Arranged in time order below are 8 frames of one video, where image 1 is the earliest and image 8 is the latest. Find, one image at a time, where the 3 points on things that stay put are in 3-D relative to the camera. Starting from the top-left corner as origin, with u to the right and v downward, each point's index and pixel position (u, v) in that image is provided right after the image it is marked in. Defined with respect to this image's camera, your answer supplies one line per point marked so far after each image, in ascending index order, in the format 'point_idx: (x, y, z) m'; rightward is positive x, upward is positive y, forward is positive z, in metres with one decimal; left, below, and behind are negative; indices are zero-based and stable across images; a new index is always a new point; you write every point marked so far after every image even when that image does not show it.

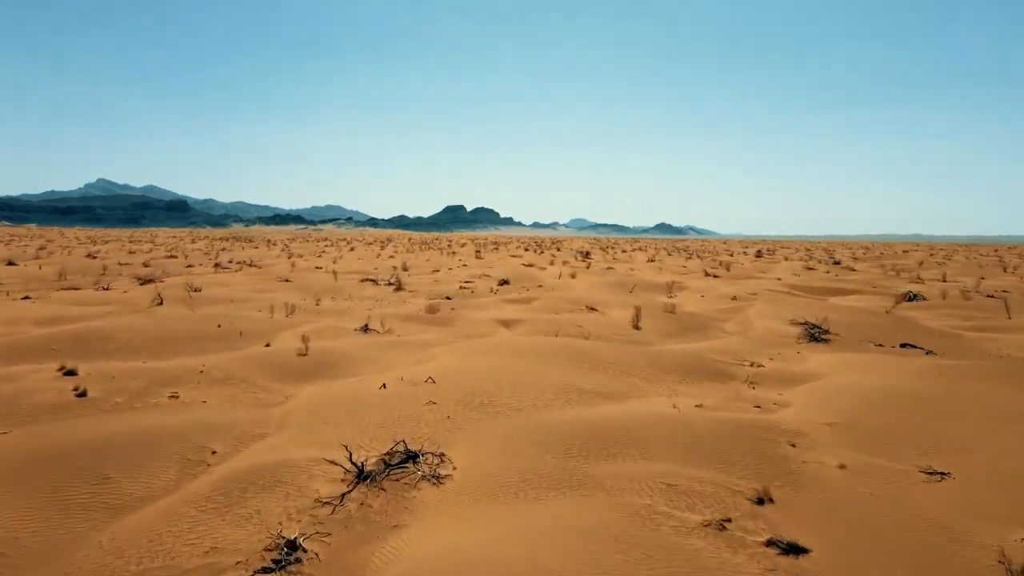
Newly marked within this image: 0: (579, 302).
0: (+0.8, -0.2, +13.3) m
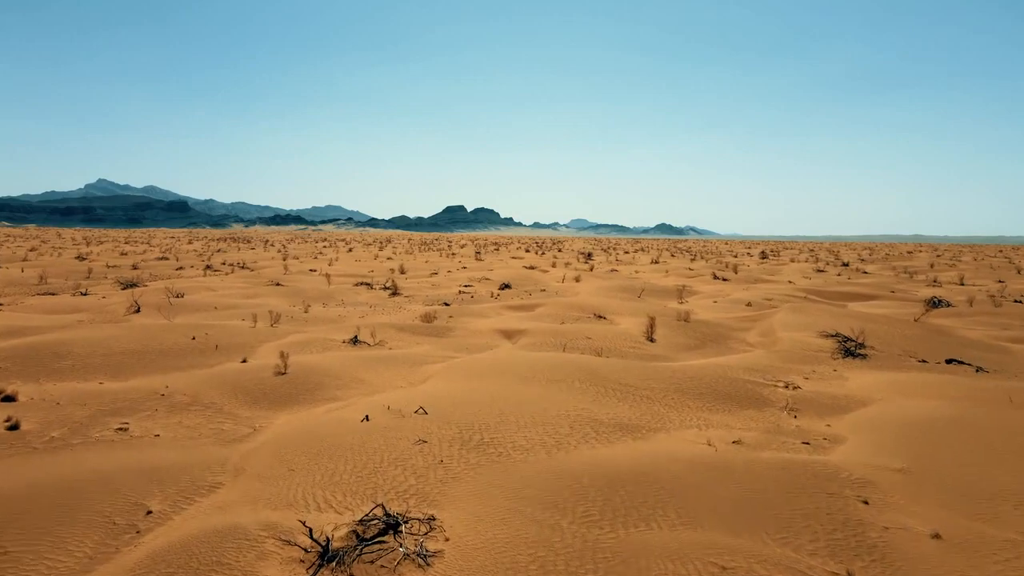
0: (+0.9, -0.3, +12.5) m
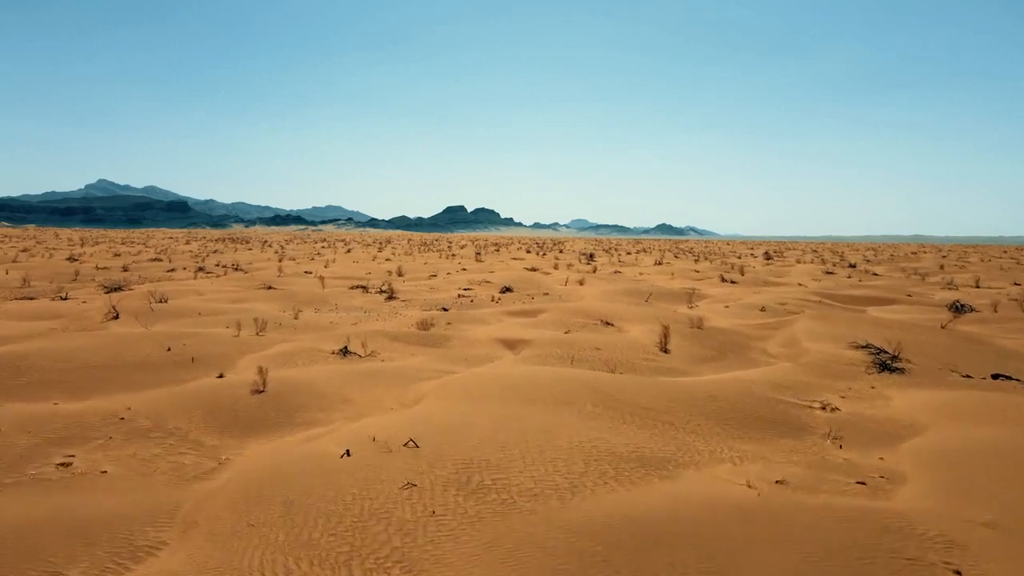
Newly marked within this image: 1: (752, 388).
0: (+0.9, -0.3, +11.8) m
1: (+1.5, -0.6, +6.5) m
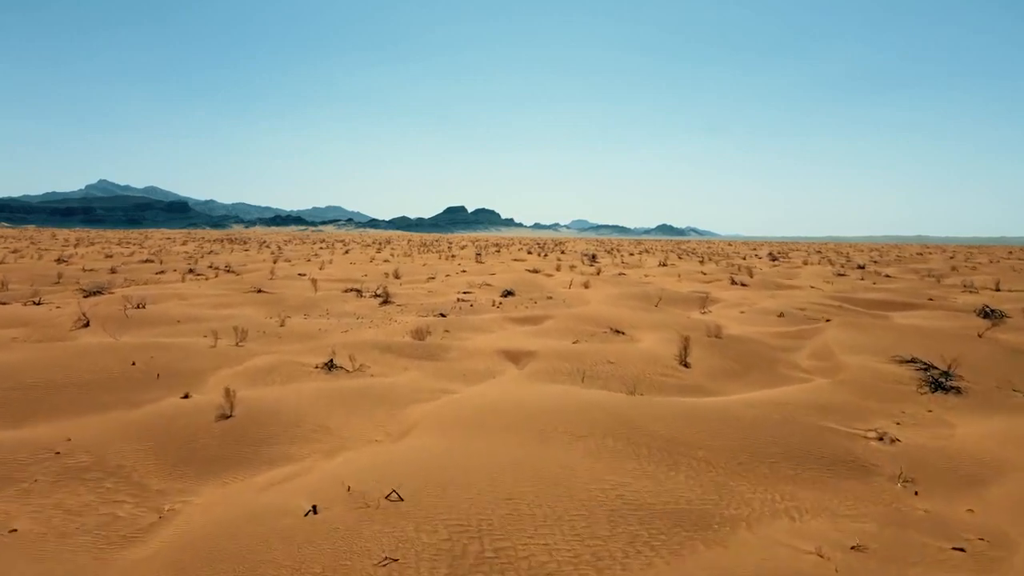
0: (+0.9, -0.4, +11.0) m
1: (+1.5, -0.7, +5.6) m
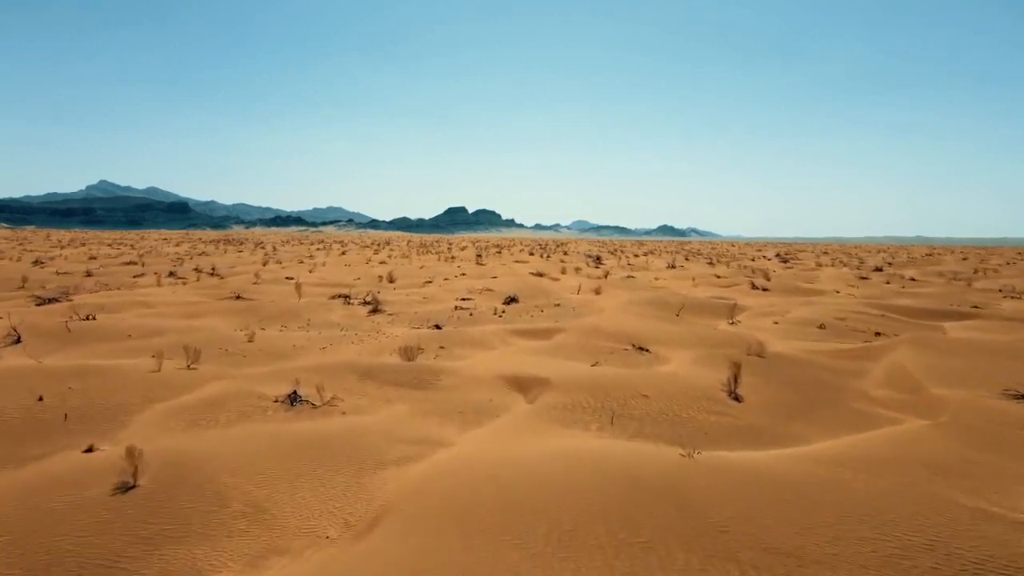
0: (+1.0, -0.4, +9.5) m
1: (+1.5, -0.7, +4.2) m
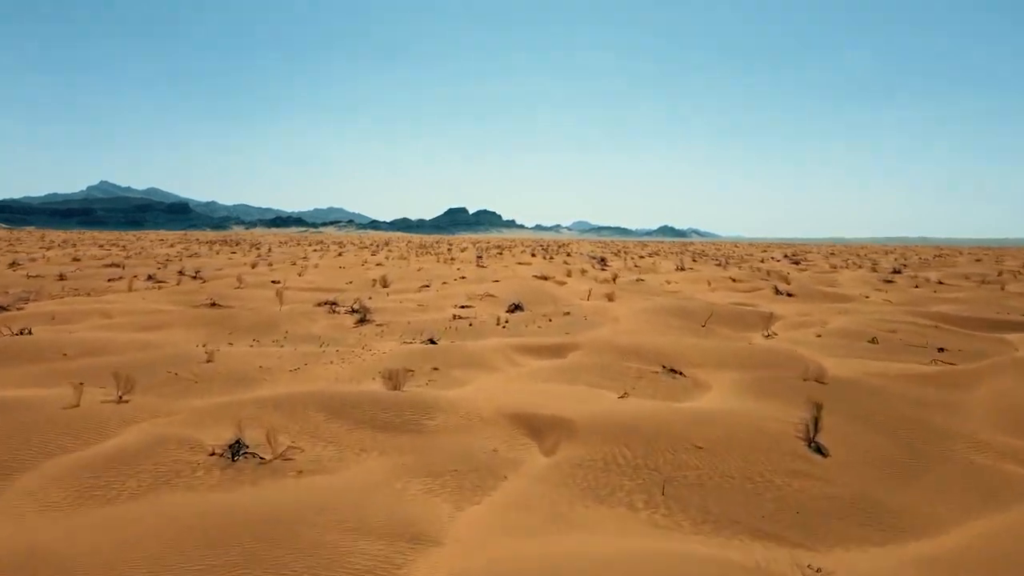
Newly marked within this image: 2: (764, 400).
0: (+1.0, -0.5, +8.0) m
1: (+1.6, -0.8, +2.7) m
2: (+1.4, -0.6, +6.0) m
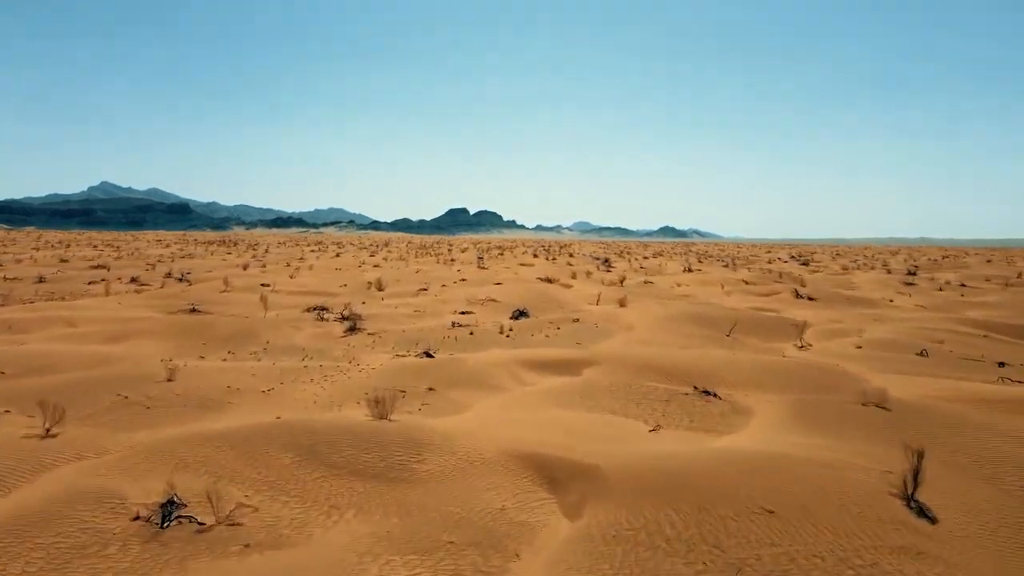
0: (+1.1, -0.6, +7.0) m
1: (+1.6, -0.9, +1.7) m
2: (+1.5, -0.7, +5.0) m
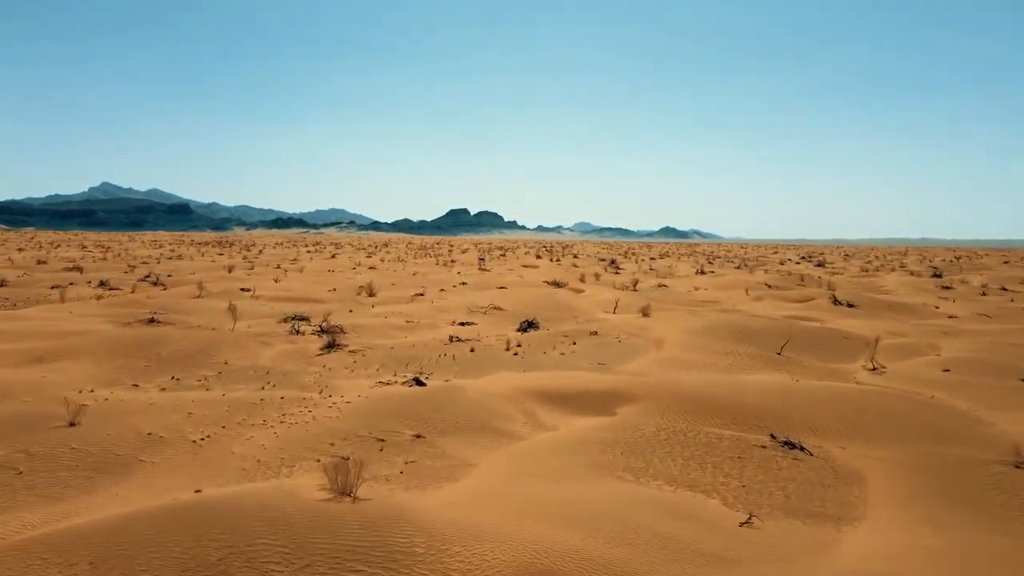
0: (+1.1, -0.6, +5.3) m
1: (+1.7, -0.9, 0.0) m
2: (+1.6, -0.7, +3.3) m
